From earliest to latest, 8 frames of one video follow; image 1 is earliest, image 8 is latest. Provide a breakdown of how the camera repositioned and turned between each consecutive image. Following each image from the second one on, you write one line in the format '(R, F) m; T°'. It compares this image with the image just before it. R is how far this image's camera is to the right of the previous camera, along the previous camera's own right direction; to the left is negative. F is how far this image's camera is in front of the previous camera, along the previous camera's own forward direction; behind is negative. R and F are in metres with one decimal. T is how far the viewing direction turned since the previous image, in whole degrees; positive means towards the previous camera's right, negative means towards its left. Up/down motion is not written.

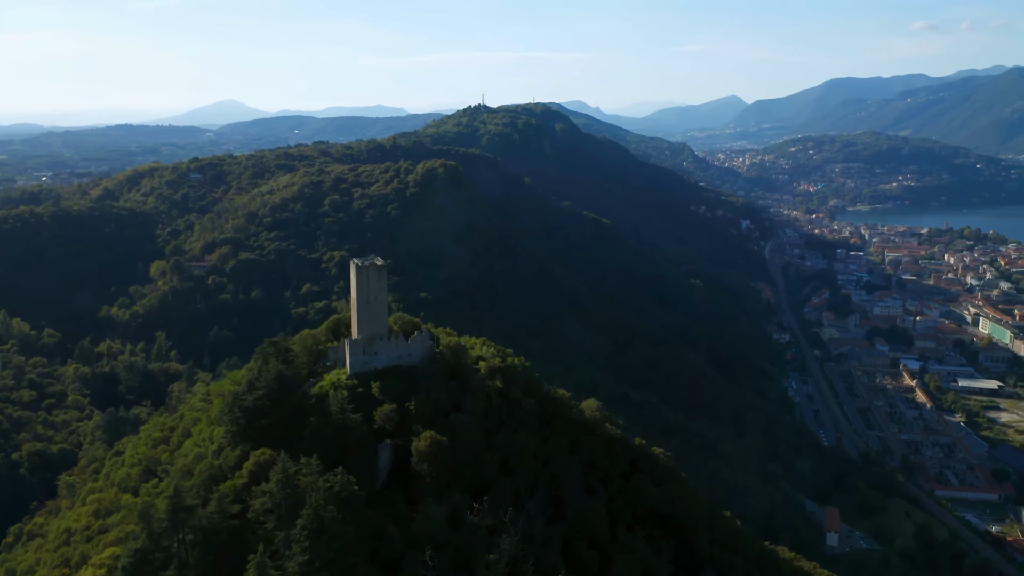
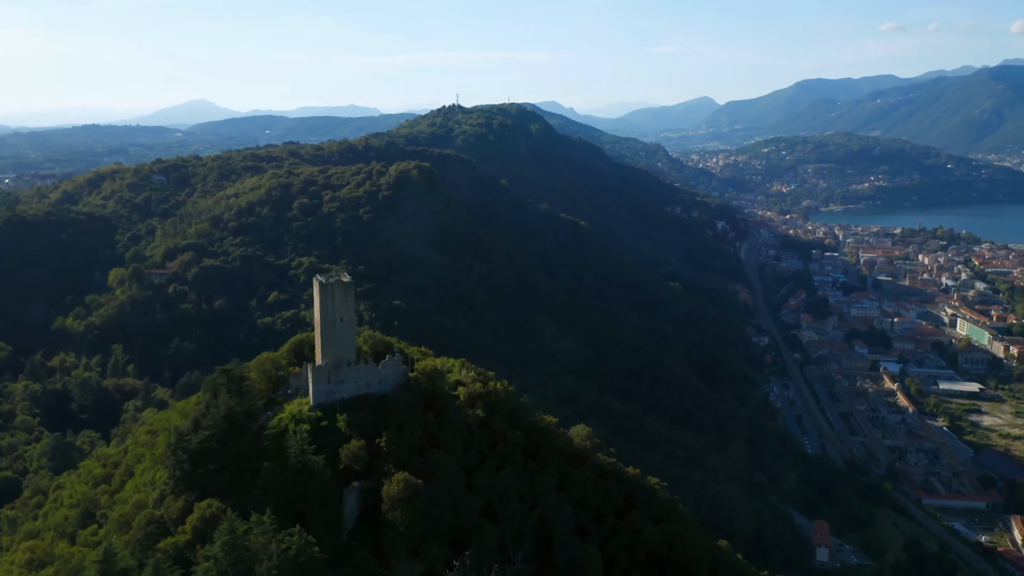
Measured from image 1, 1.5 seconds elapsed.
(-0.1, +1.7) m; +2°
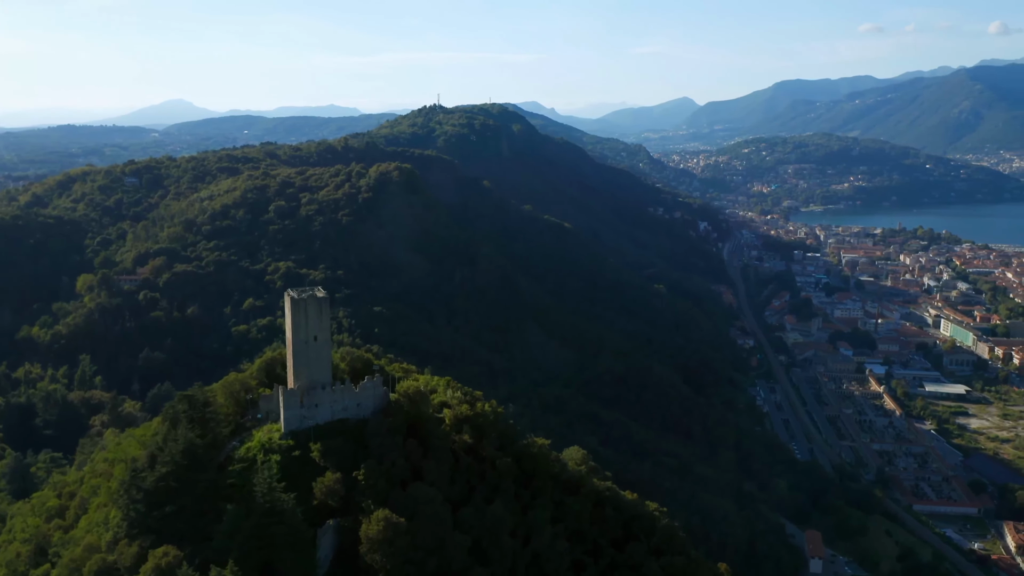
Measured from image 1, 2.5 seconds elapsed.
(-0.1, +1.2) m; +1°
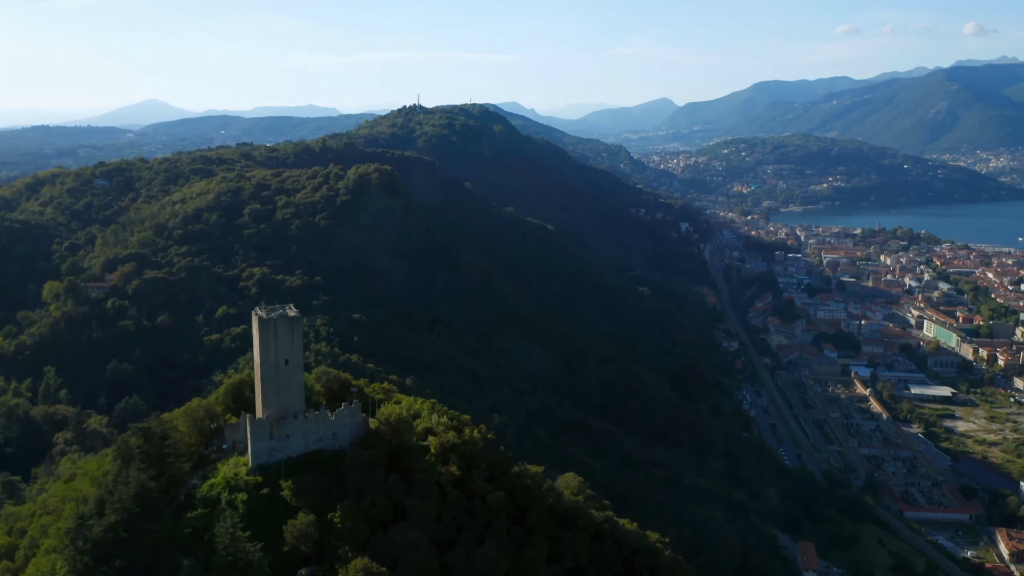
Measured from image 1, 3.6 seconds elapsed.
(-0.2, +1.2) m; +1°
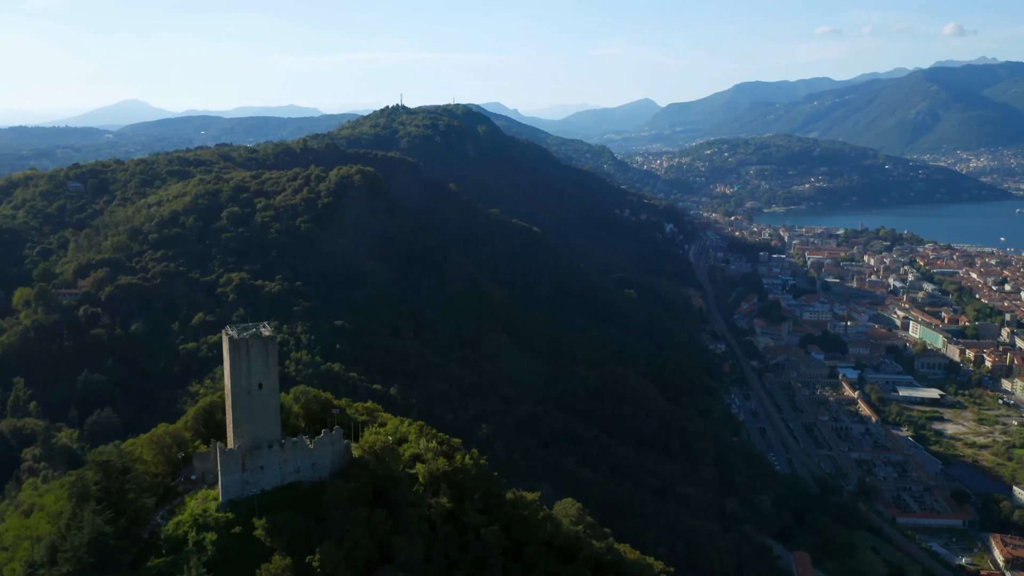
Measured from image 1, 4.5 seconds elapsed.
(-0.2, +1.0) m; +1°
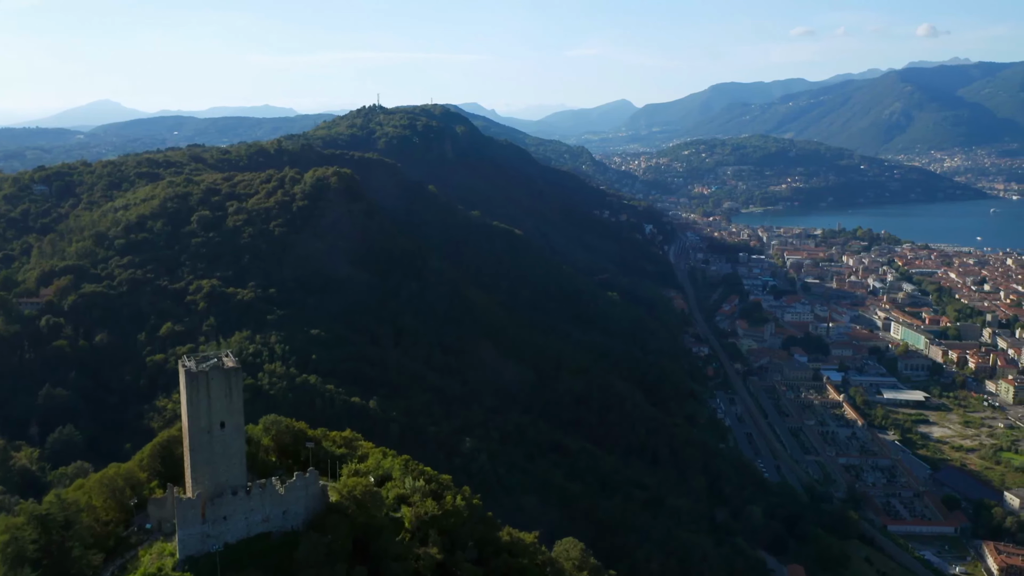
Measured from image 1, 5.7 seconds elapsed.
(-0.3, +1.3) m; +2°
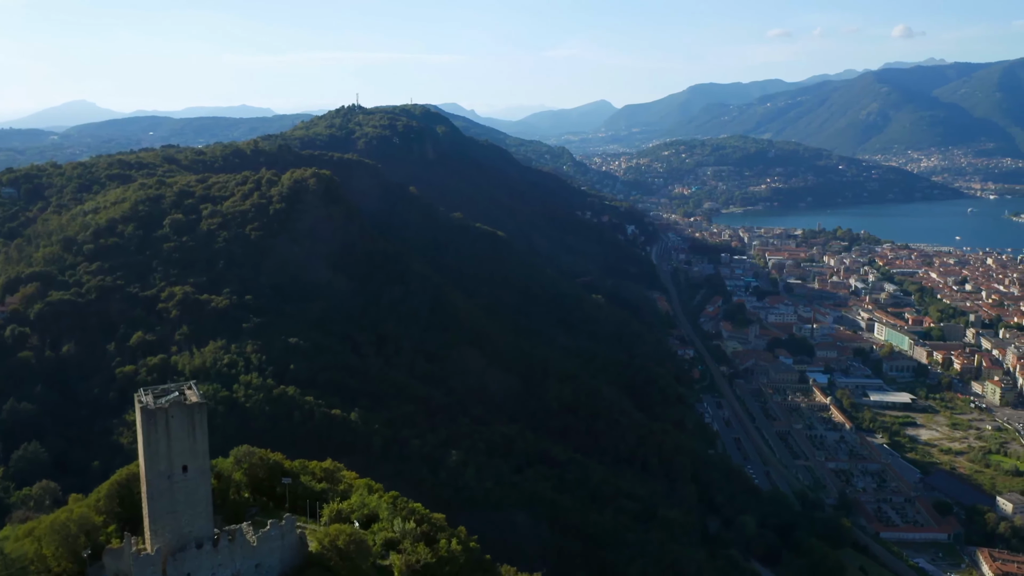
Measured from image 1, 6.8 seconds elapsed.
(-0.3, +1.2) m; +1°
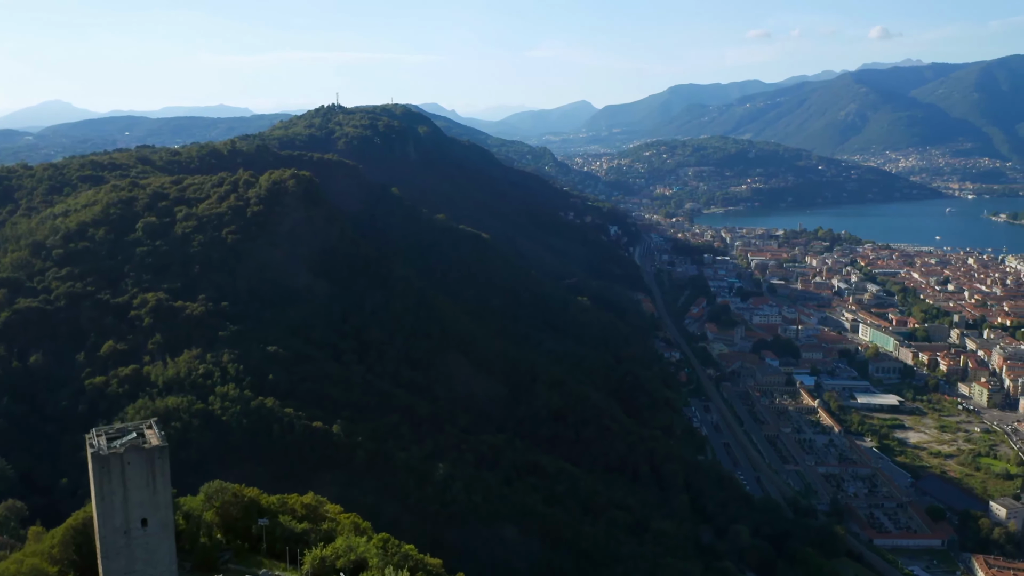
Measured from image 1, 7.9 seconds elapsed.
(-0.3, +1.1) m; +1°
